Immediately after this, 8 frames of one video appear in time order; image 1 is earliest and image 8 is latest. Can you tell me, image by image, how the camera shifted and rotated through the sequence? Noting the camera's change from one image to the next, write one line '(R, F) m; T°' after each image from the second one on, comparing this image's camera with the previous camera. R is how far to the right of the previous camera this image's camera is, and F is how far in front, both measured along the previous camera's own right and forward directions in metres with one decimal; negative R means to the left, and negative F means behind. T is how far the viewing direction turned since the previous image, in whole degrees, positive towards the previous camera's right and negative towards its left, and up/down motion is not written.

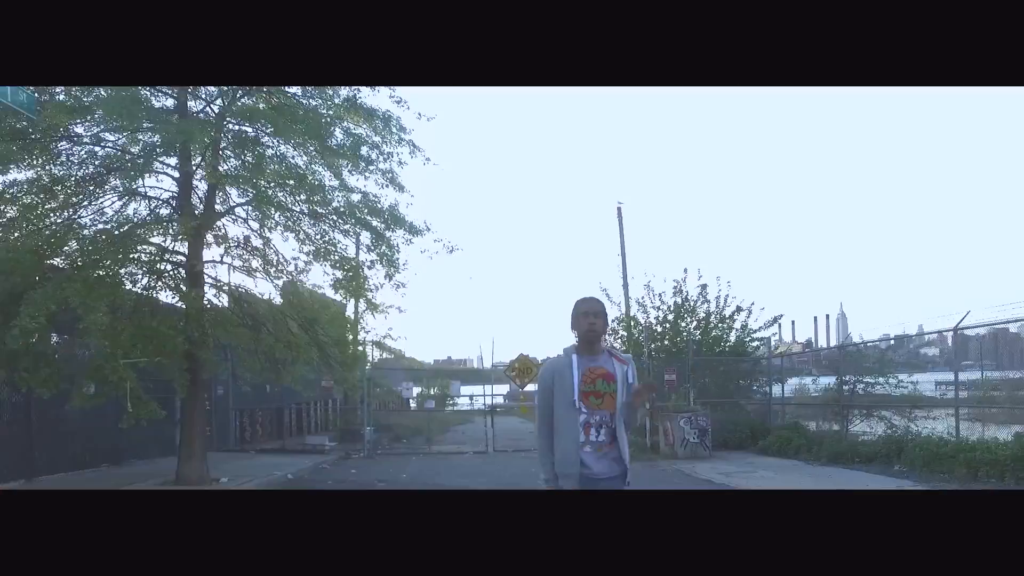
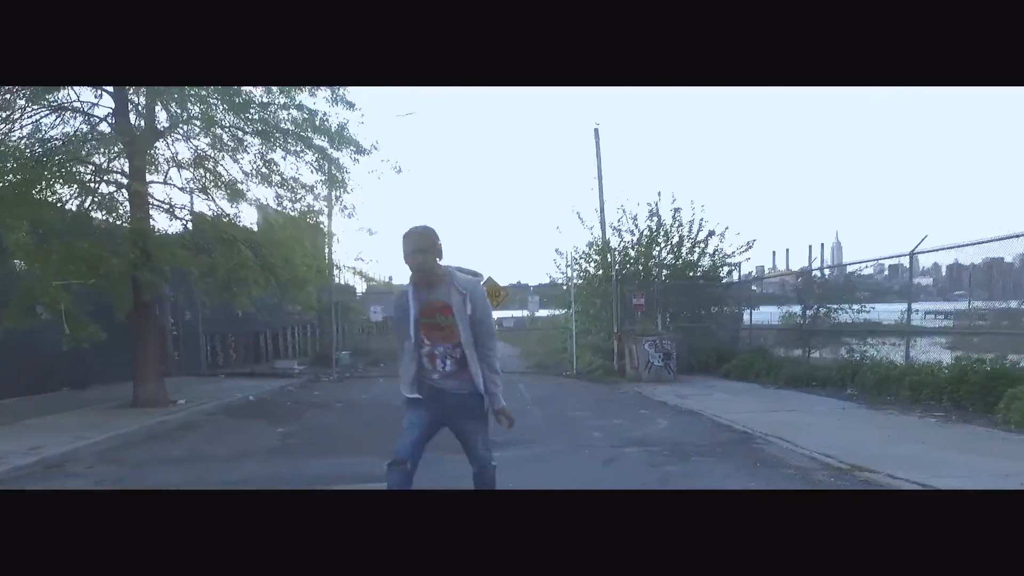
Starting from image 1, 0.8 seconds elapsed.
(+0.7, +0.2) m; +1°
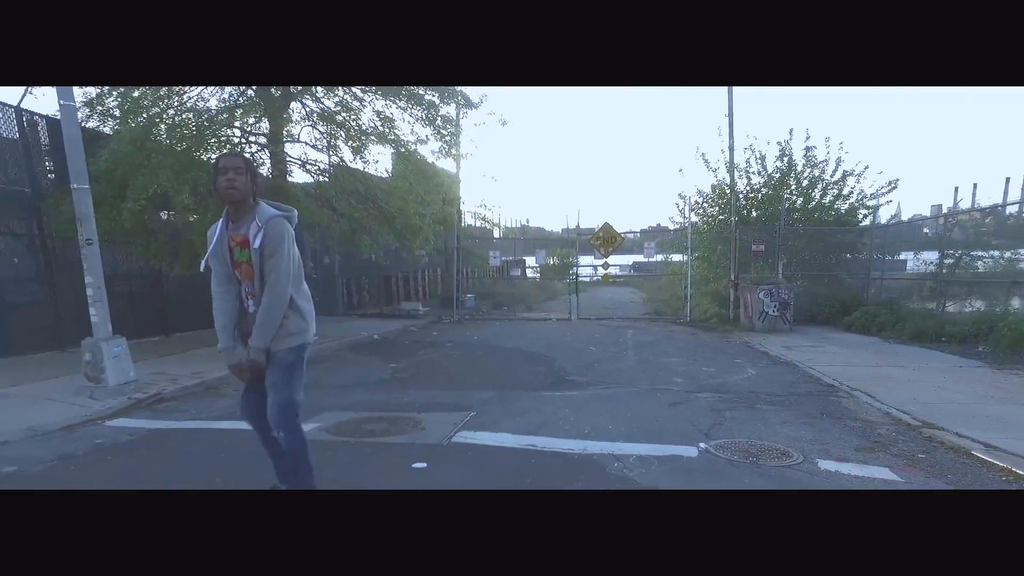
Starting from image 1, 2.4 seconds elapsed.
(+0.8, -0.5) m; -12°
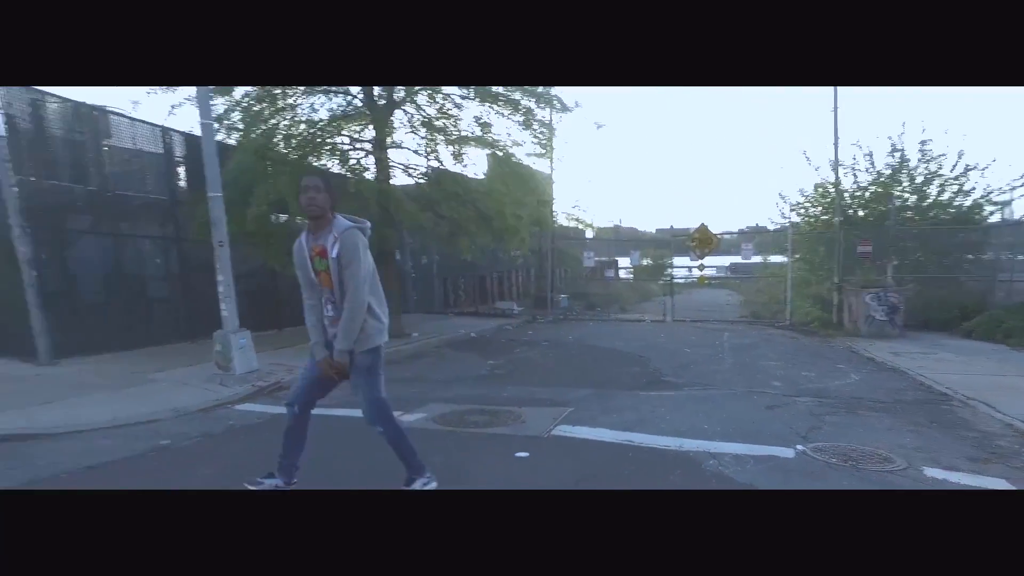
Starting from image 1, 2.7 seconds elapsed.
(-0.1, -0.3) m; -8°
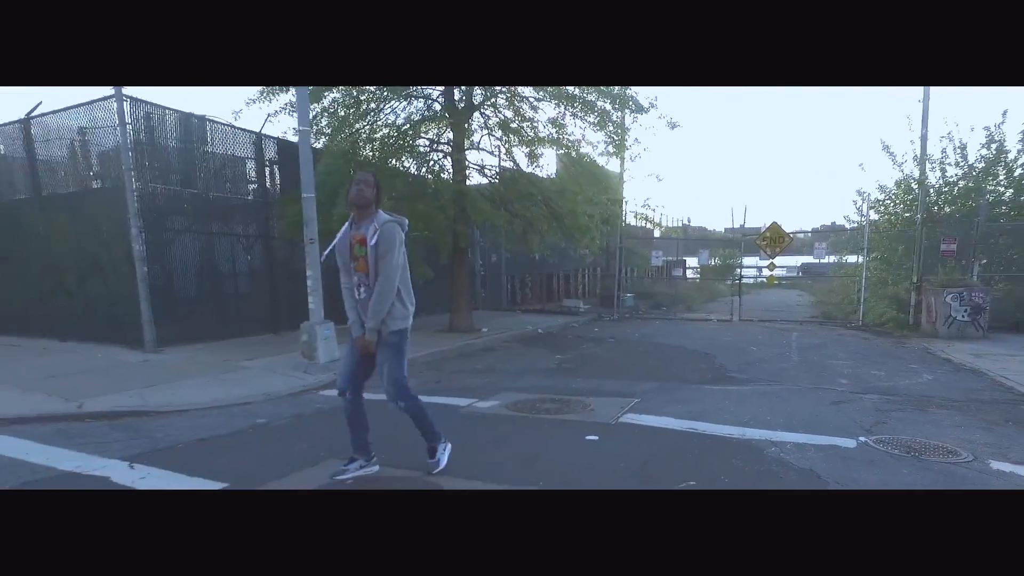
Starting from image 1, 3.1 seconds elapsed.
(0.0, -0.4) m; -5°
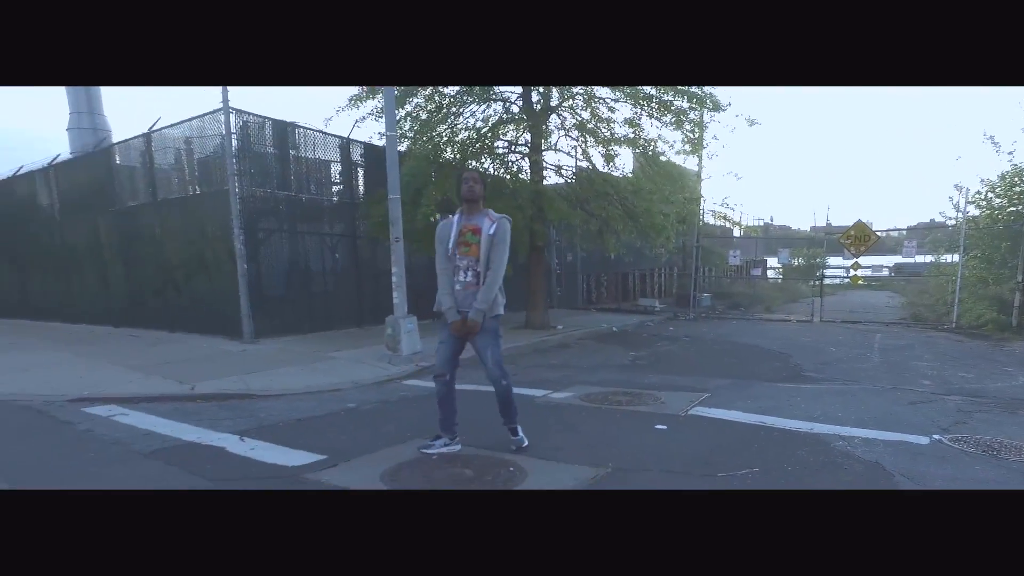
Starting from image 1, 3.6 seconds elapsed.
(0.0, -0.3) m; -6°
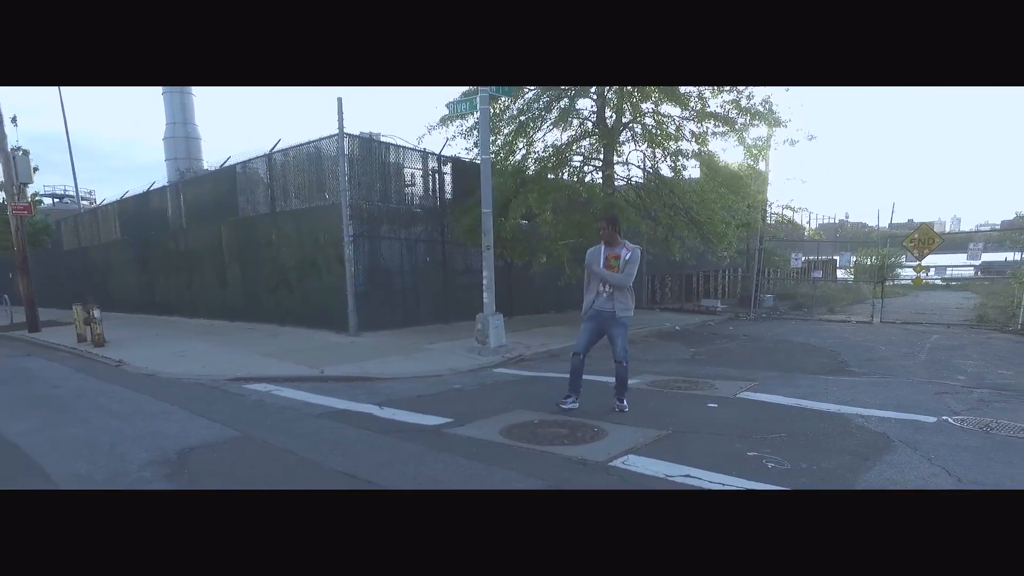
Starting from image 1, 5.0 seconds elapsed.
(-0.2, -1.6) m; -5°
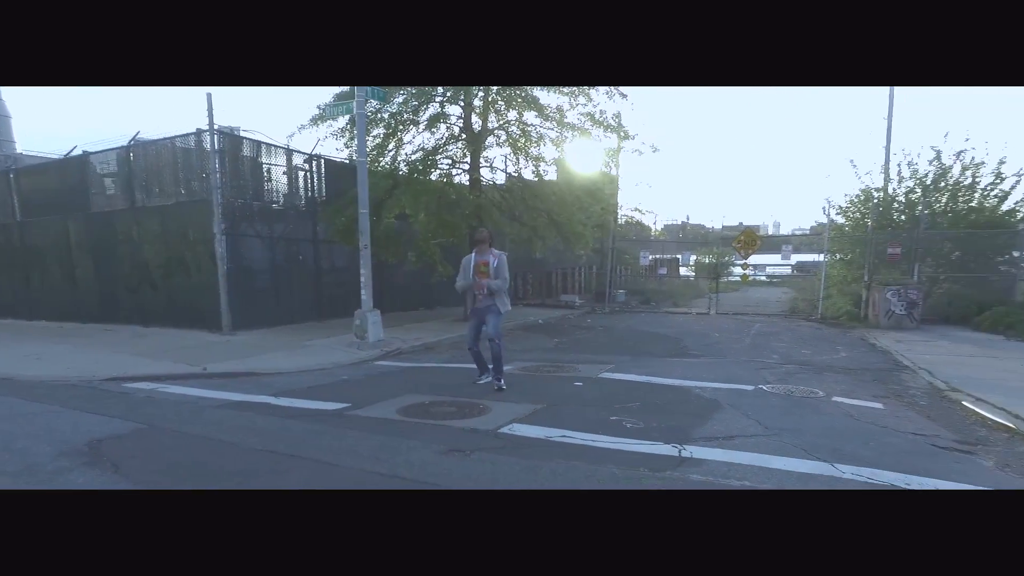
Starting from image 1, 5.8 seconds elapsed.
(-0.4, -0.8) m; +12°
